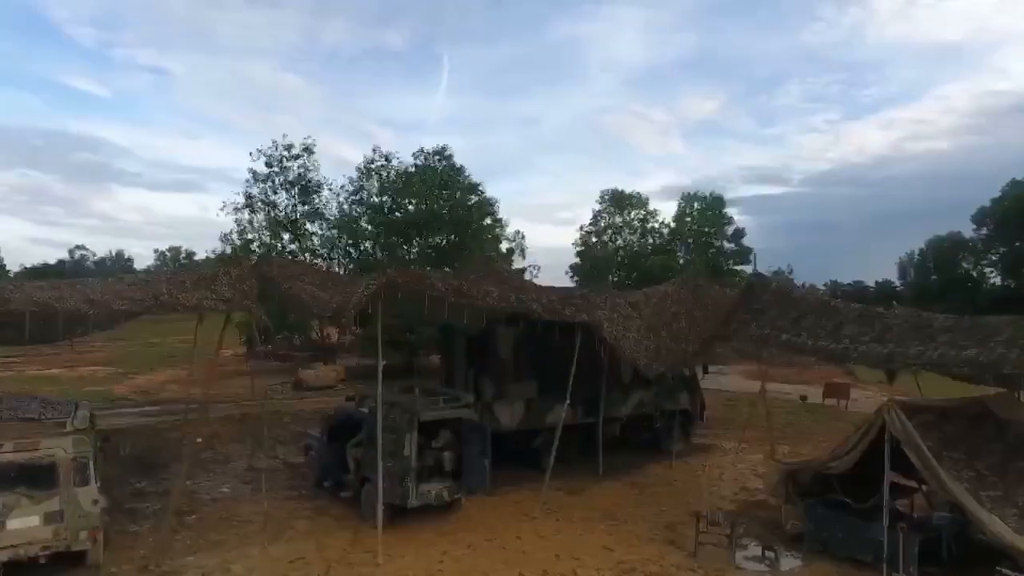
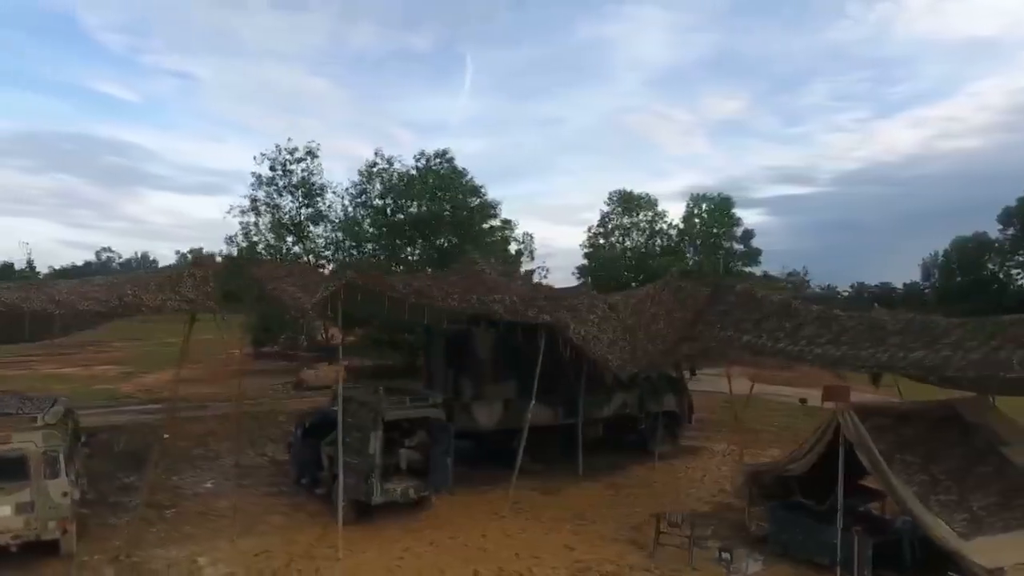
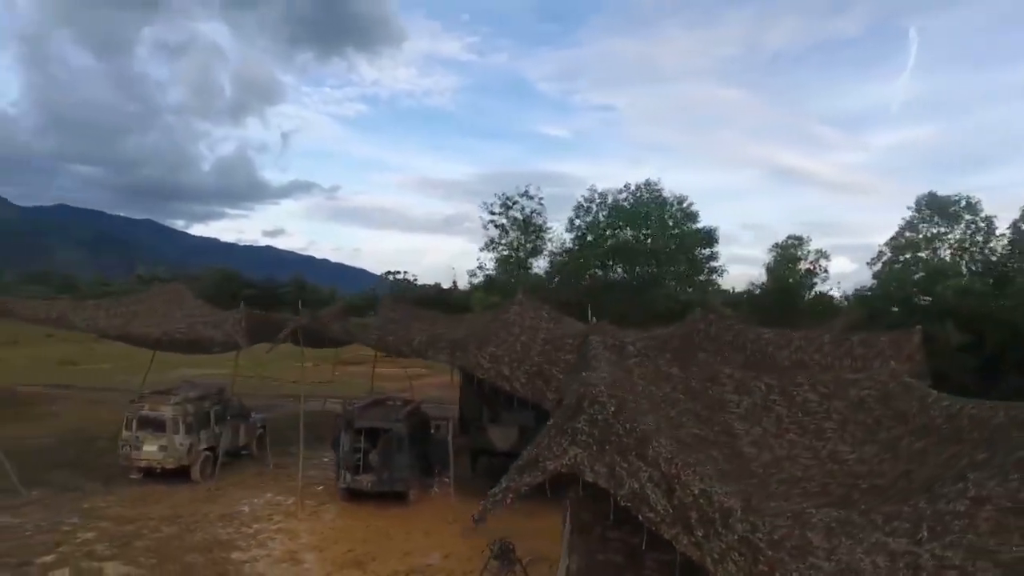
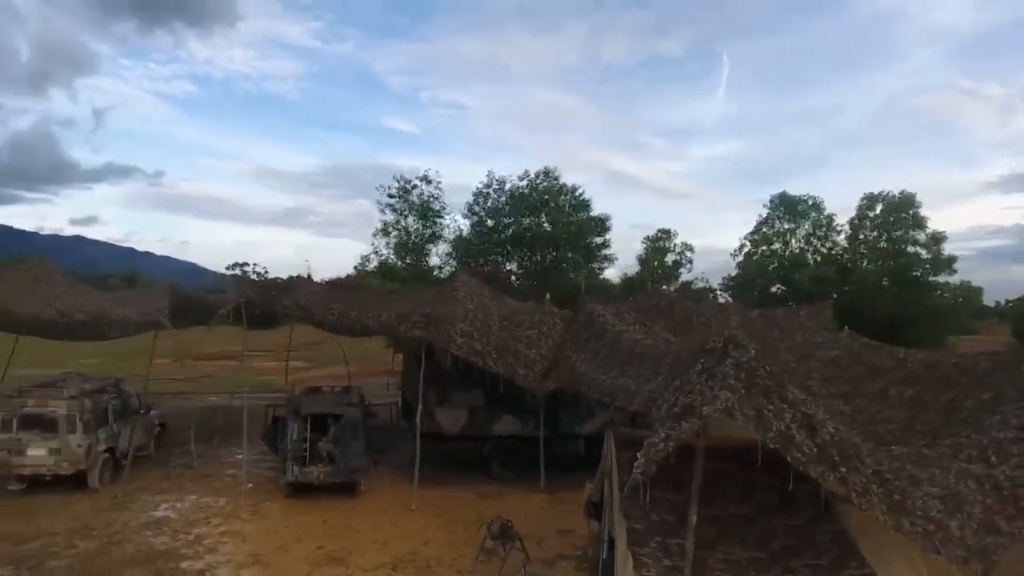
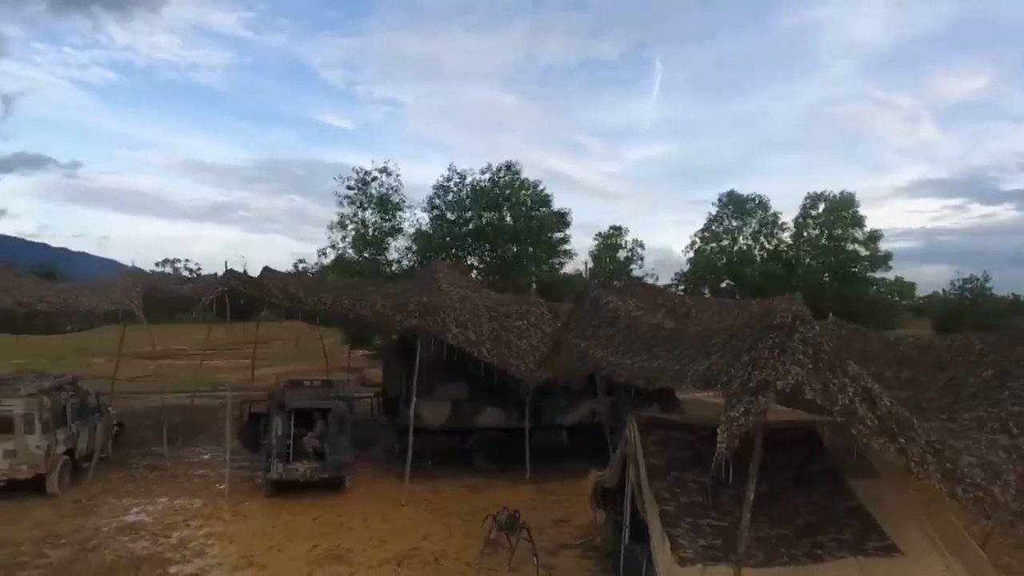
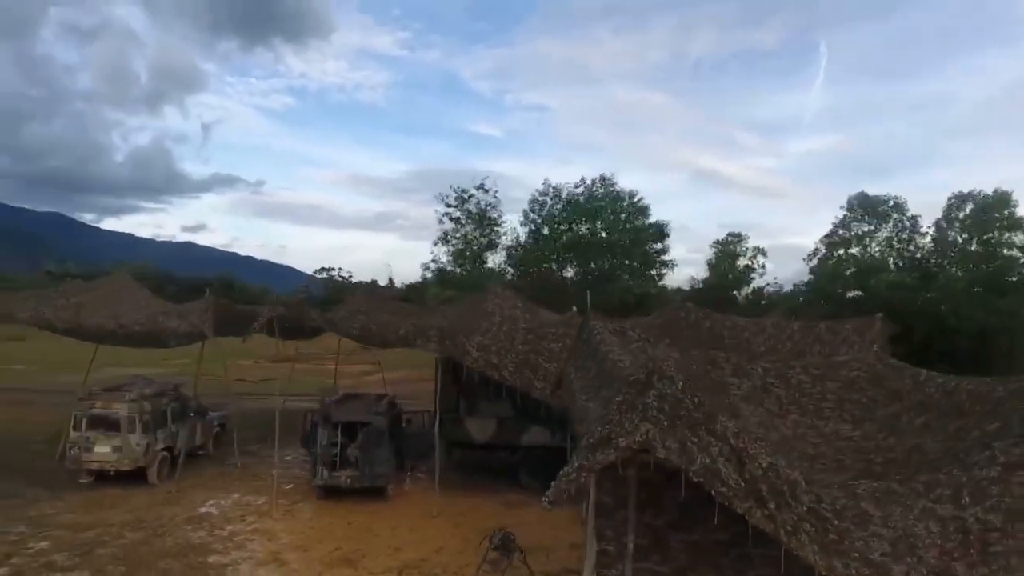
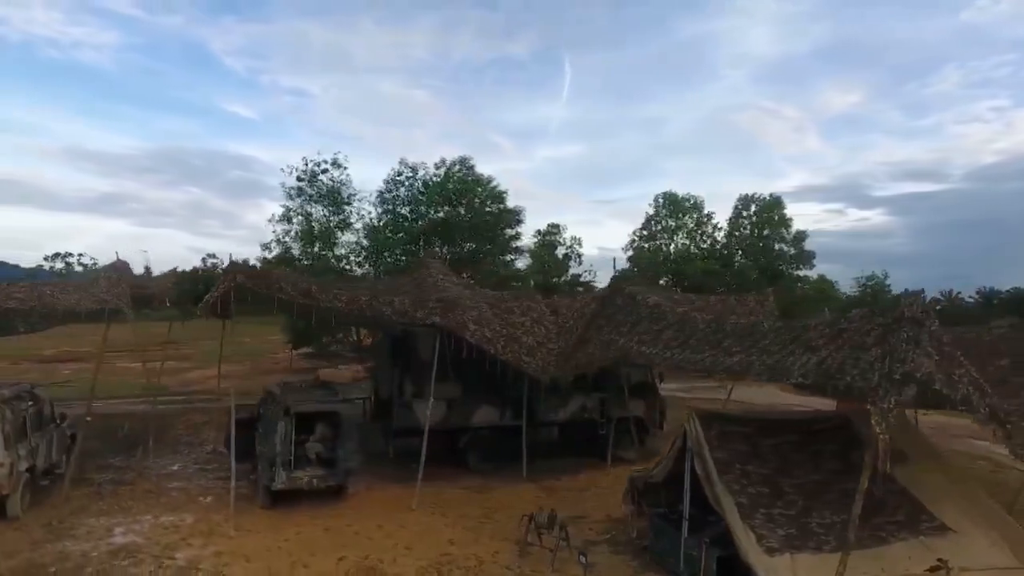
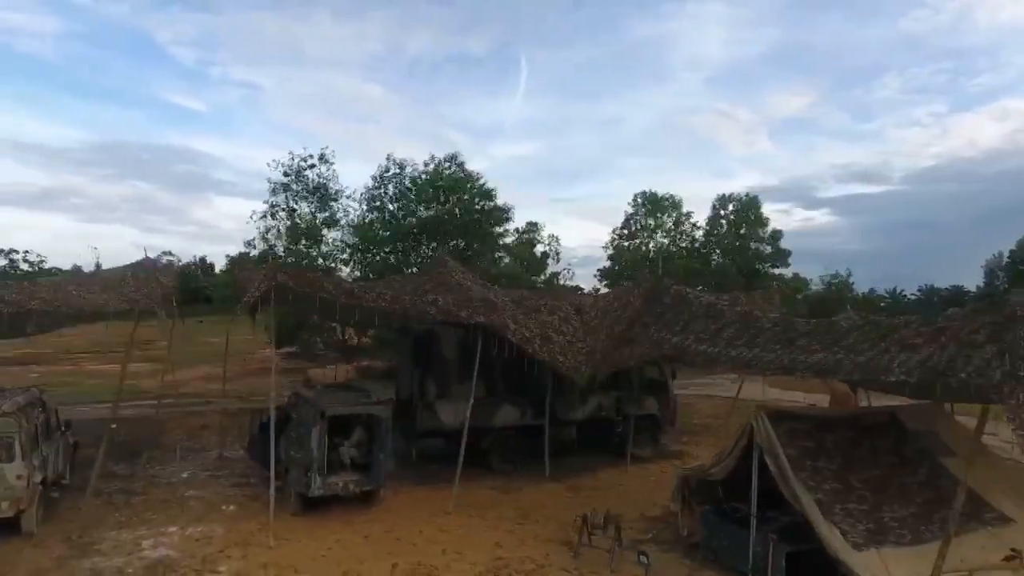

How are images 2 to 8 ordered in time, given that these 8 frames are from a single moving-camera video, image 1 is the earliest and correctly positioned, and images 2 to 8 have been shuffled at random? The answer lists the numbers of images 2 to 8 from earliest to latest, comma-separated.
2, 8, 7, 5, 4, 6, 3
